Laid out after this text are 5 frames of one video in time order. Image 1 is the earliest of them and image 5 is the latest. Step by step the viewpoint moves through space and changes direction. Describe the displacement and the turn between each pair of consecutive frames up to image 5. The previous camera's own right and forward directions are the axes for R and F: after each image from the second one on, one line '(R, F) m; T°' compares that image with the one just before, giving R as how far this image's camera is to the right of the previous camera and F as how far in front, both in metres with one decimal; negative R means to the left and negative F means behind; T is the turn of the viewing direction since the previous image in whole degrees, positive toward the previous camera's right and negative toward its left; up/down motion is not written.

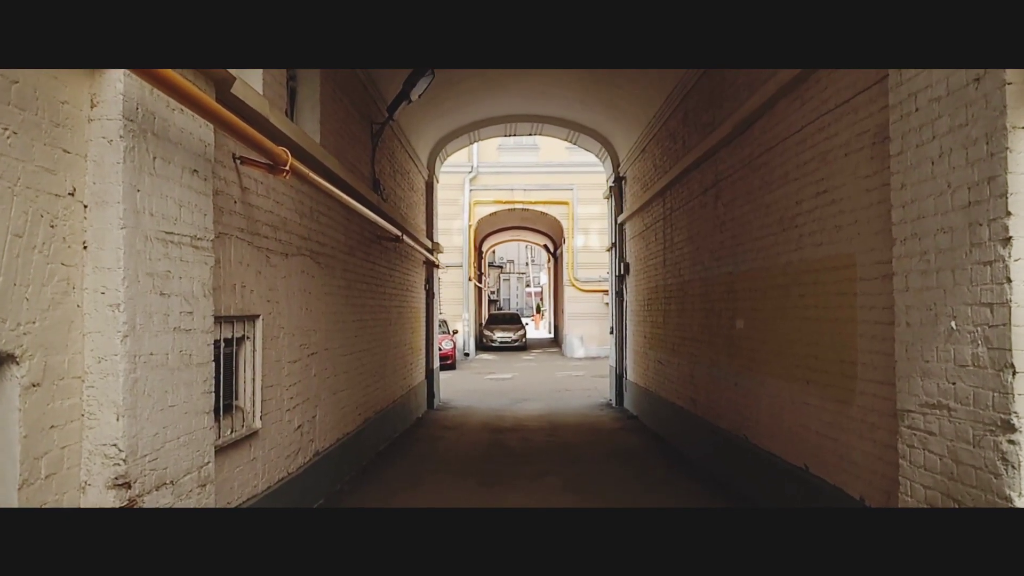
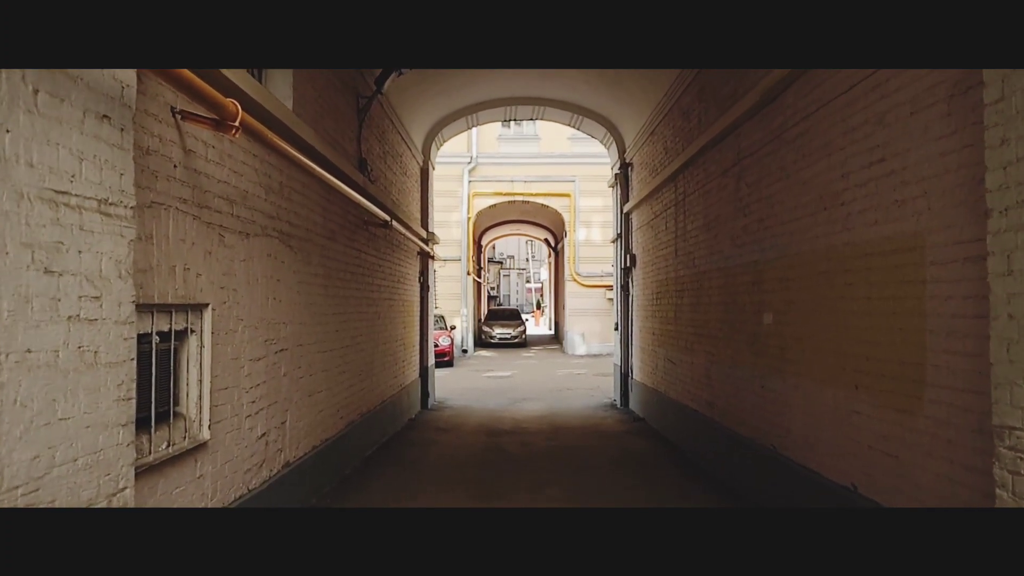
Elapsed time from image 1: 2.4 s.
(0.0, +0.6) m; 0°
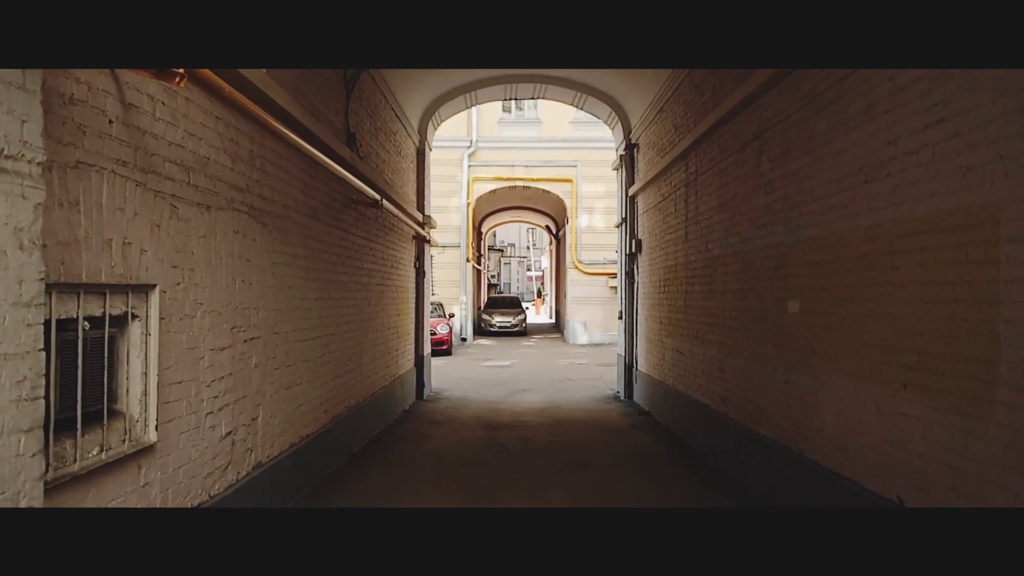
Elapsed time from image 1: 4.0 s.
(0.0, +0.4) m; 0°
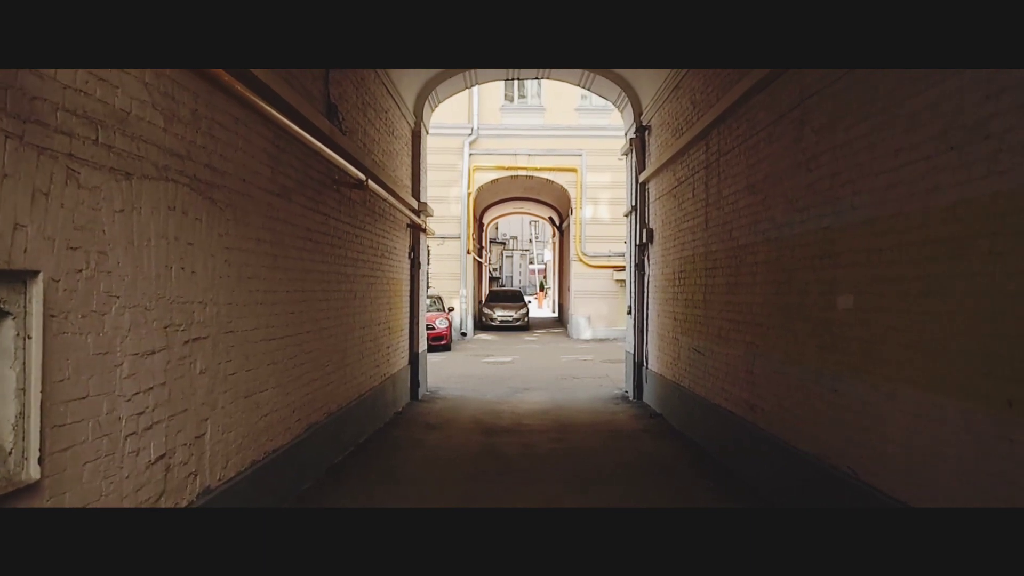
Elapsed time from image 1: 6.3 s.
(0.0, +0.7) m; 0°
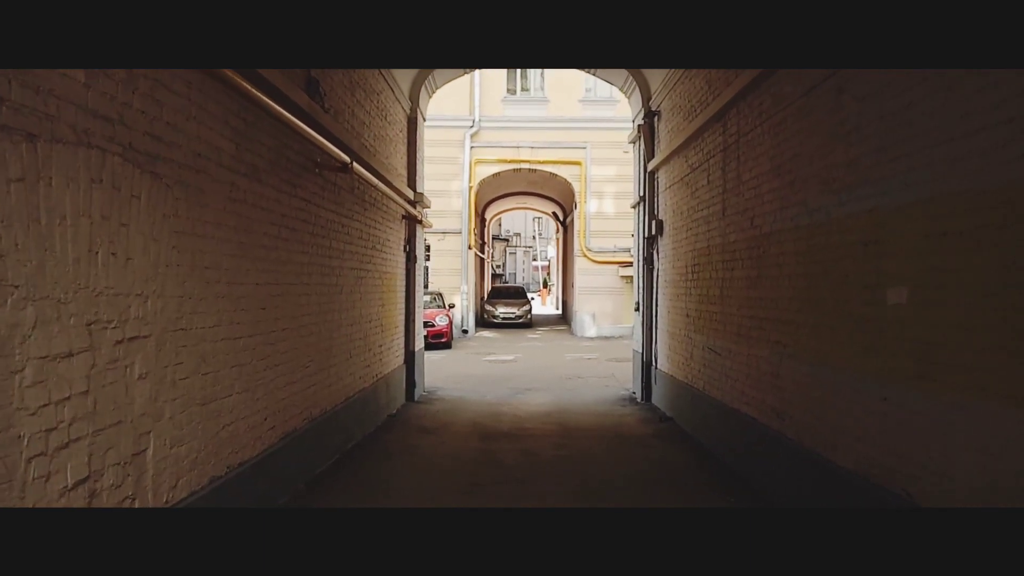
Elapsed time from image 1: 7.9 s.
(0.0, +0.5) m; 0°
